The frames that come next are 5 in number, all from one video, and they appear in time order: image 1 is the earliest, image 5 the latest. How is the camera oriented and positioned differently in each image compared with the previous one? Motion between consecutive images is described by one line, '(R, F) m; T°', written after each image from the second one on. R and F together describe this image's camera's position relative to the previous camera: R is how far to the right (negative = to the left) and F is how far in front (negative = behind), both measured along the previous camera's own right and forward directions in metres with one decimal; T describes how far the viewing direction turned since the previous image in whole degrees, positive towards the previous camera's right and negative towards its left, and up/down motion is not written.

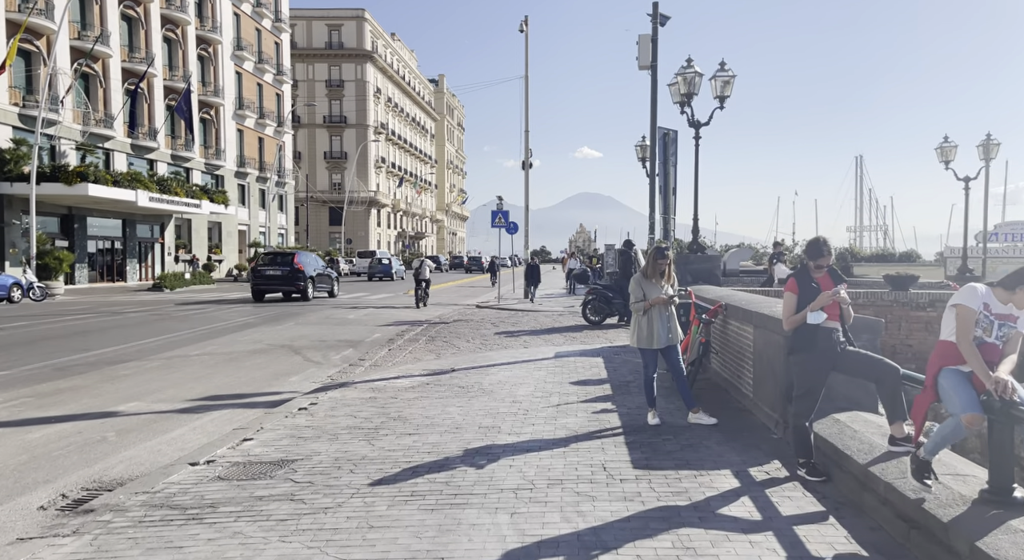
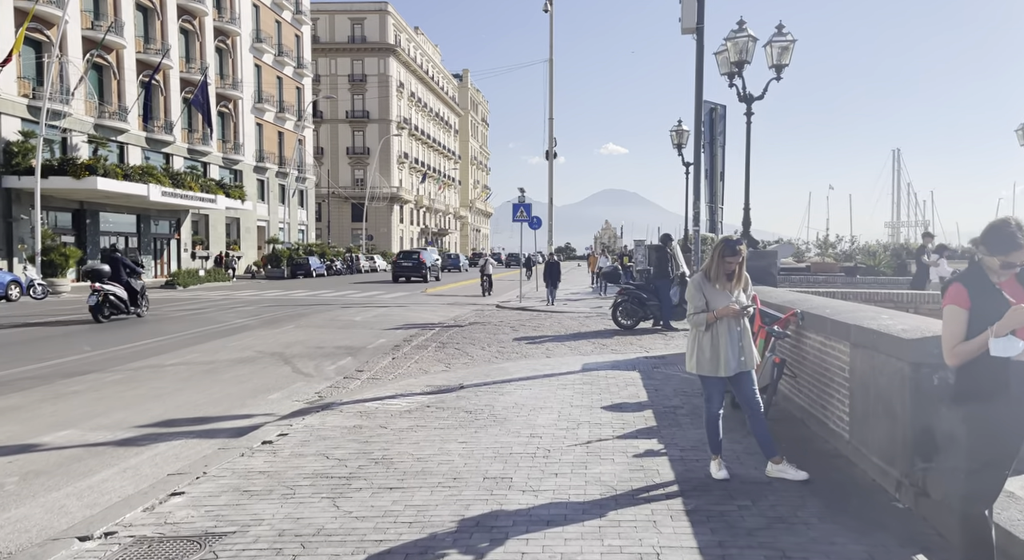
(+0.1, +1.9) m; -2°
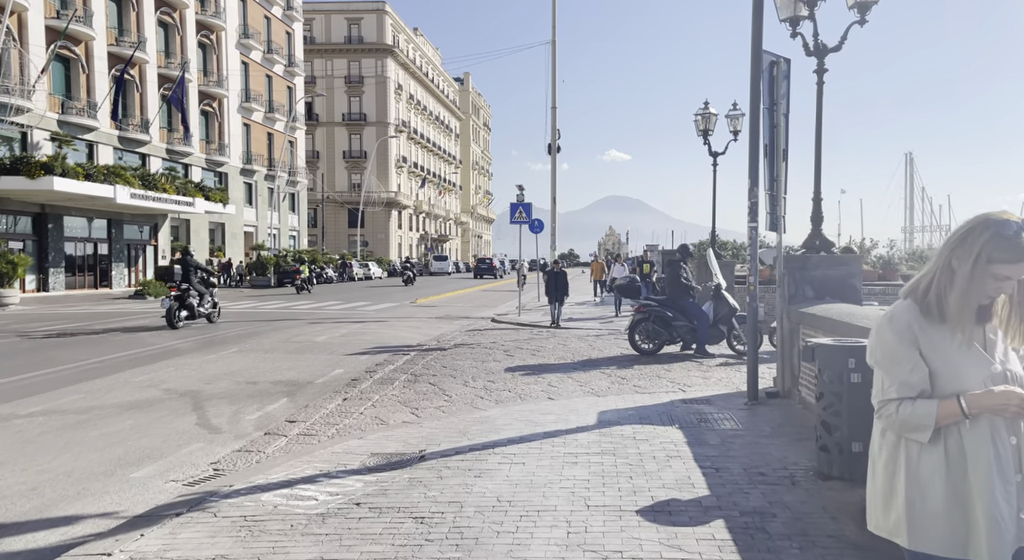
(+0.1, +3.3) m; 0°
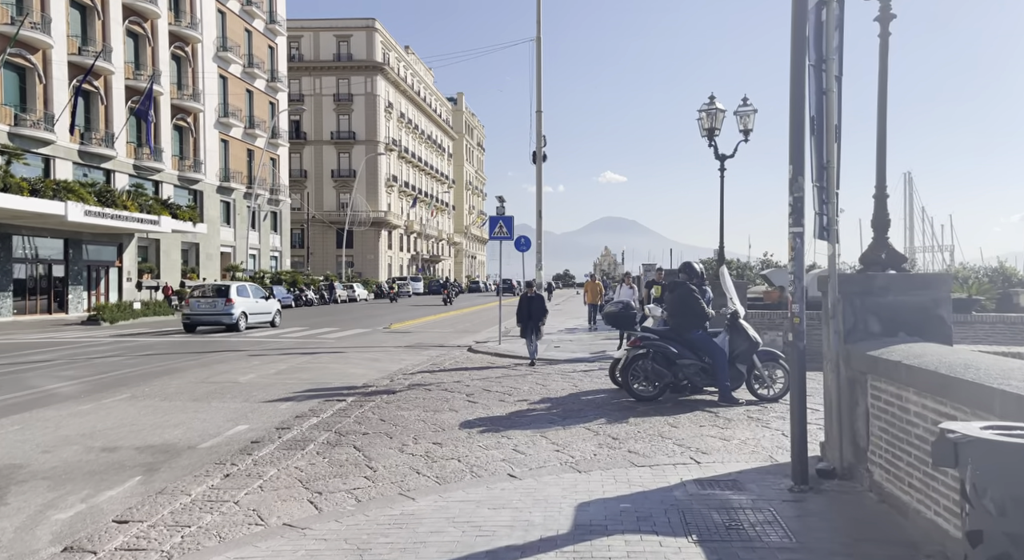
(+0.4, +2.9) m; 0°
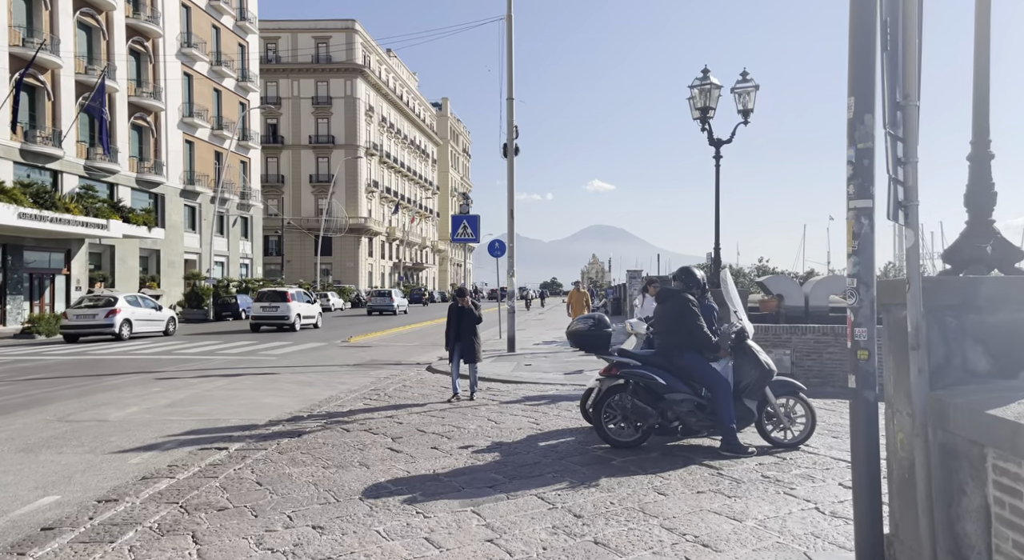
(+0.5, +2.7) m; +1°
